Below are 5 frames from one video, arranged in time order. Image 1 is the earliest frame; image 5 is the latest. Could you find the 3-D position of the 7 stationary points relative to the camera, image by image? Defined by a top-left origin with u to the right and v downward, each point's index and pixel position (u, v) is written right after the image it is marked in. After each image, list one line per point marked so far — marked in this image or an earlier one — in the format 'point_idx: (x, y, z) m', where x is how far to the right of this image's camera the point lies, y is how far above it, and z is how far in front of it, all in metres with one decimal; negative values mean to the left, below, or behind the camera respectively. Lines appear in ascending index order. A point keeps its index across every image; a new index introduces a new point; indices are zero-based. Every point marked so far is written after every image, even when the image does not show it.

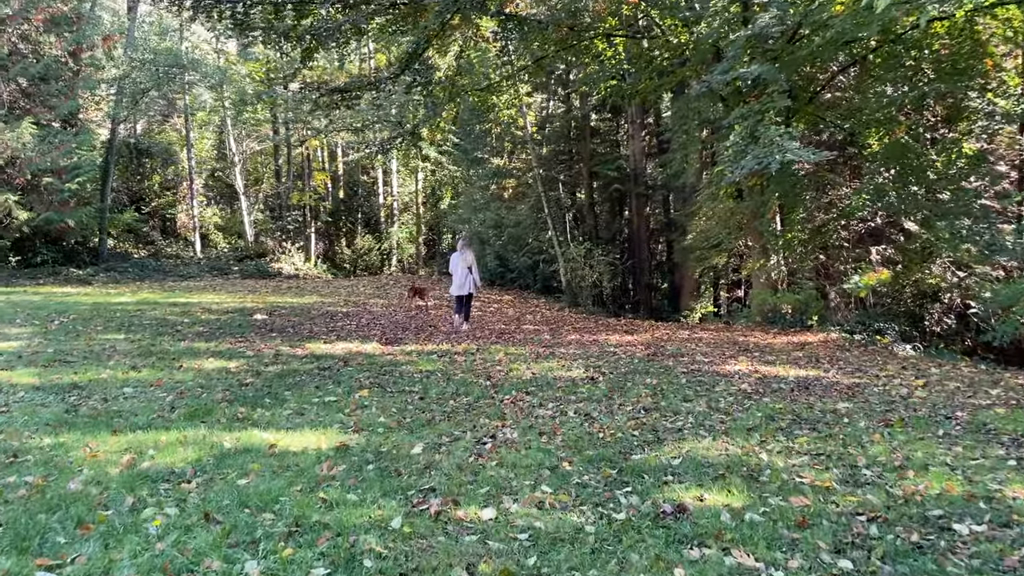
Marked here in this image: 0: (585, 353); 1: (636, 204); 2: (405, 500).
0: (+0.7, -0.6, +7.7) m
1: (+2.4, +1.6, +16.0) m
2: (-0.4, -0.8, +3.2) m
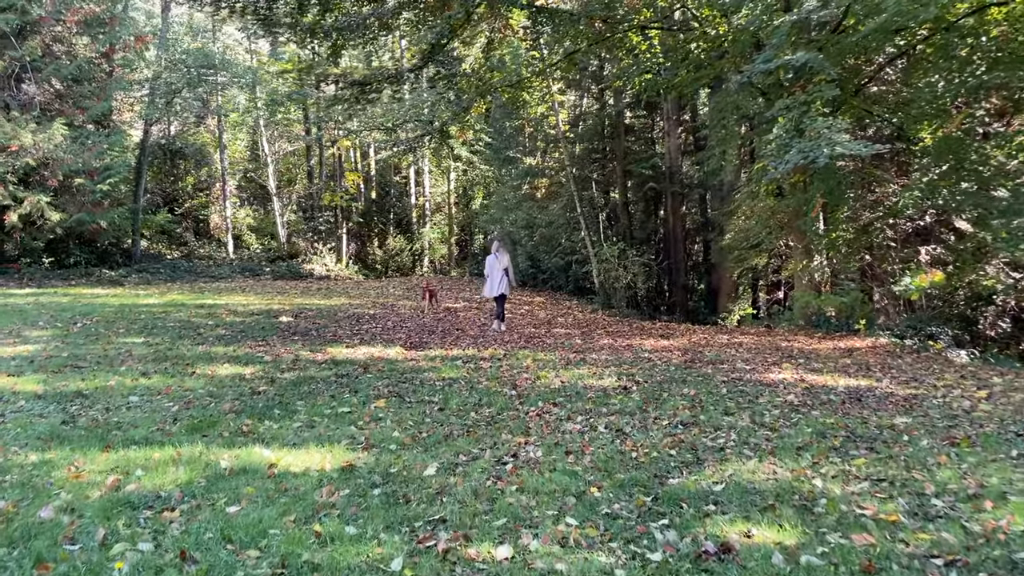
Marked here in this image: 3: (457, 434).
0: (+0.9, -0.6, +7.3) m
1: (+3.0, +1.6, +15.5) m
2: (-0.4, -0.8, +2.8) m
3: (-0.3, -0.8, +4.4) m
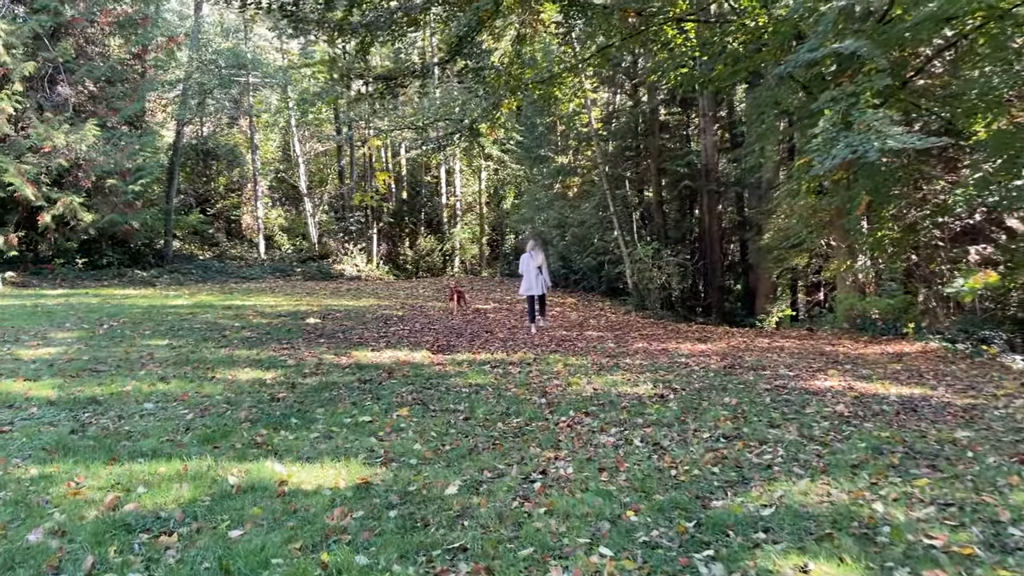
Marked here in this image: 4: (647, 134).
0: (+1.2, -0.6, +7.0) m
1: (+3.6, +1.6, +15.1) m
2: (-0.3, -0.9, +2.6) m
3: (-0.1, -0.8, +4.1) m
4: (+2.6, +3.0, +15.9) m
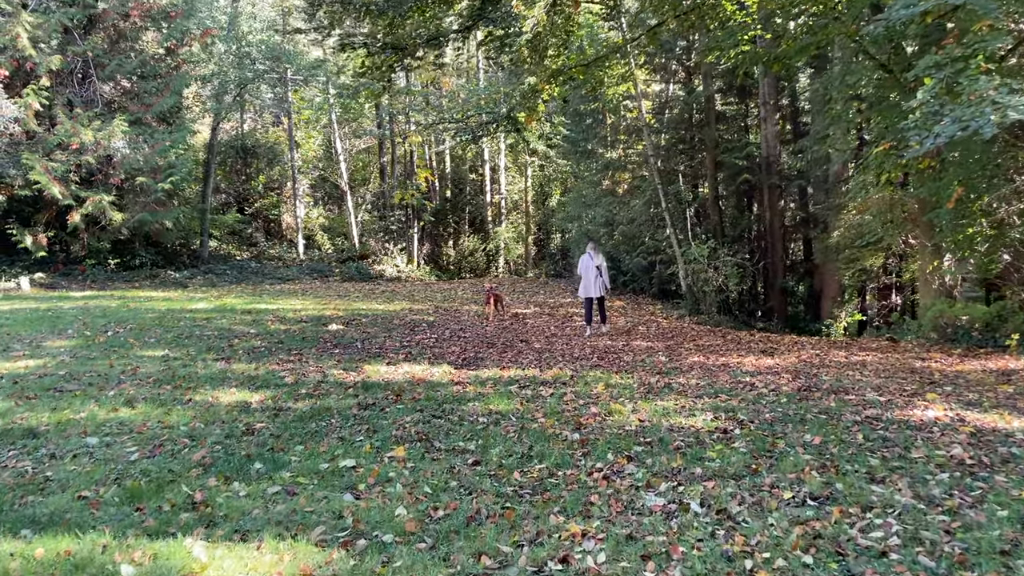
0: (+1.4, -0.7, +5.9) m
1: (+4.3, +1.5, +13.9) m
2: (-0.3, -0.9, +1.6) m
3: (-0.1, -0.8, +3.1) m
4: (+3.4, +2.9, +14.7) m
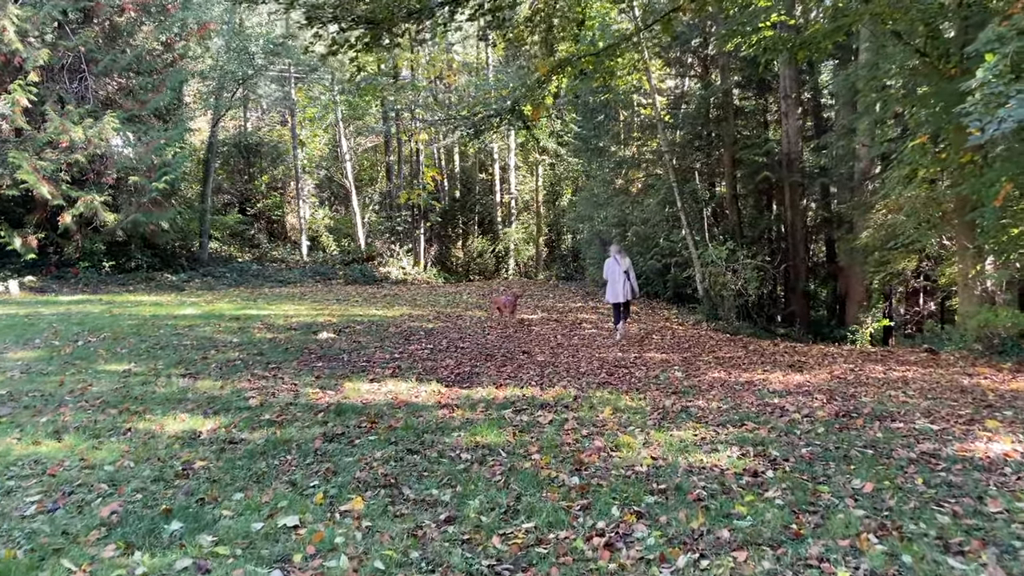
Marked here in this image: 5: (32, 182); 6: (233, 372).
0: (+1.4, -0.8, +5.1) m
1: (+4.4, +1.5, +13.1) m
2: (-0.4, -1.0, +0.8) m
3: (-0.2, -0.9, +2.3) m
4: (+3.5, +2.8, +13.9) m
5: (-8.2, +1.8, +14.2) m
6: (-2.2, -0.7, +6.6) m
